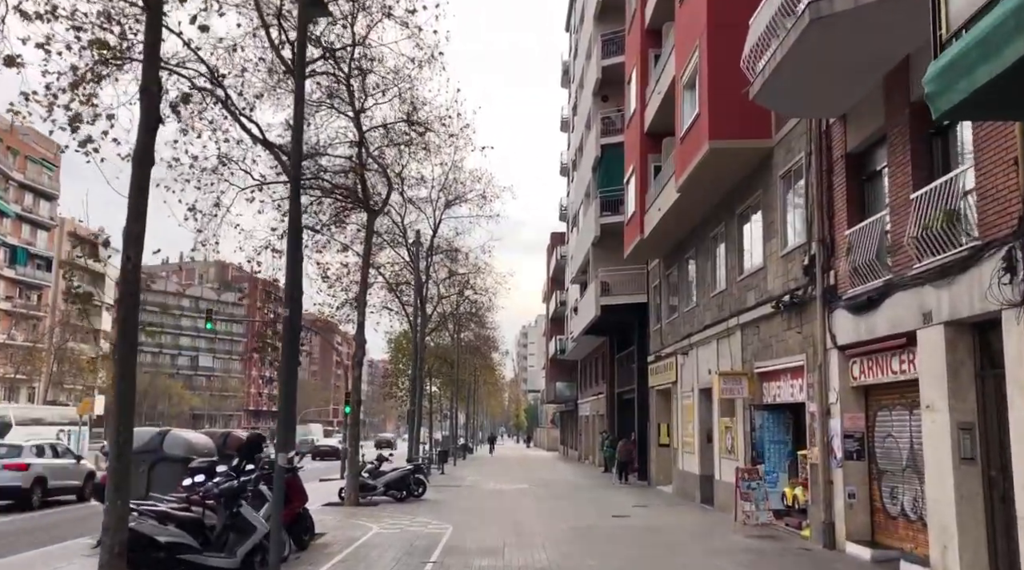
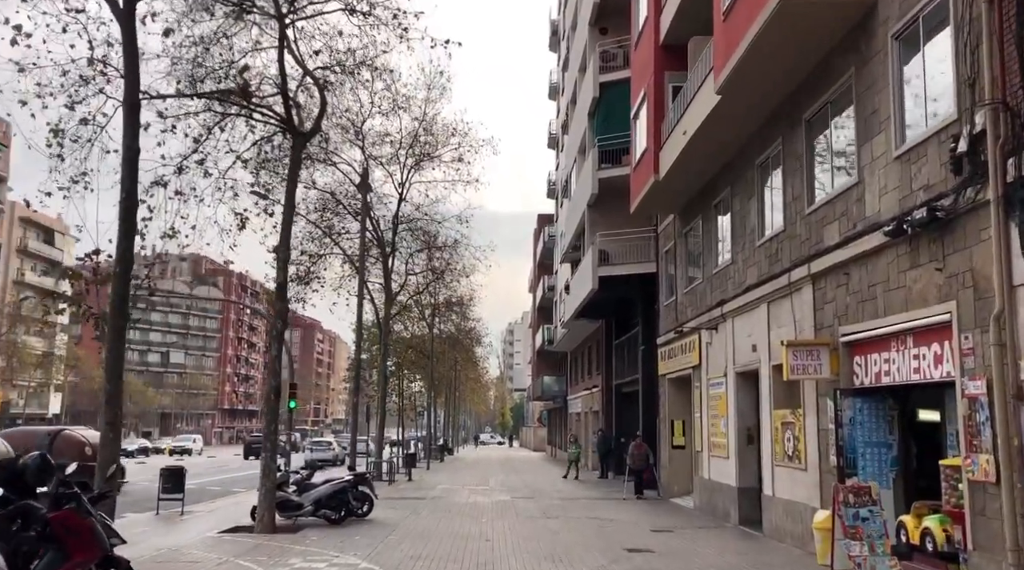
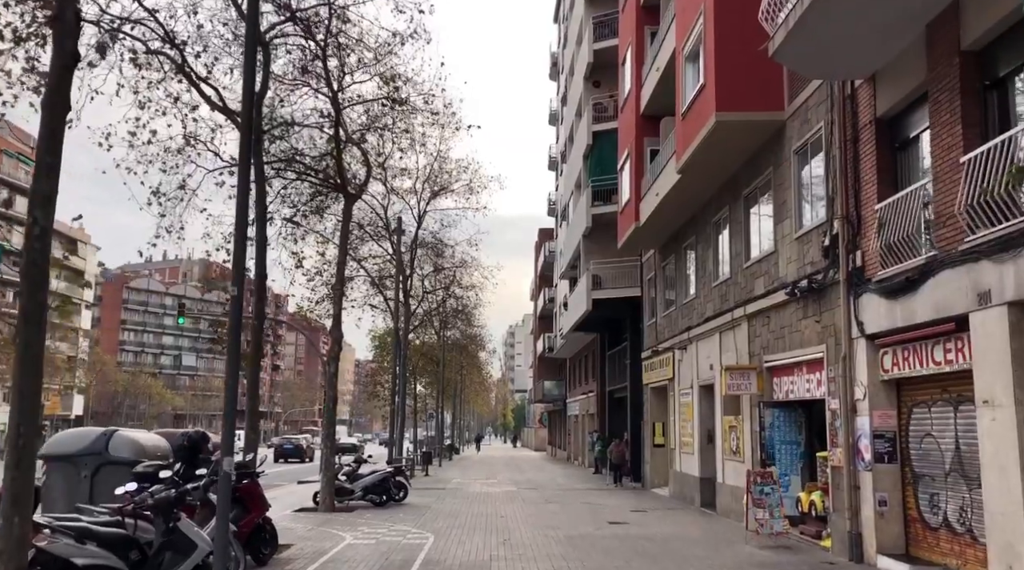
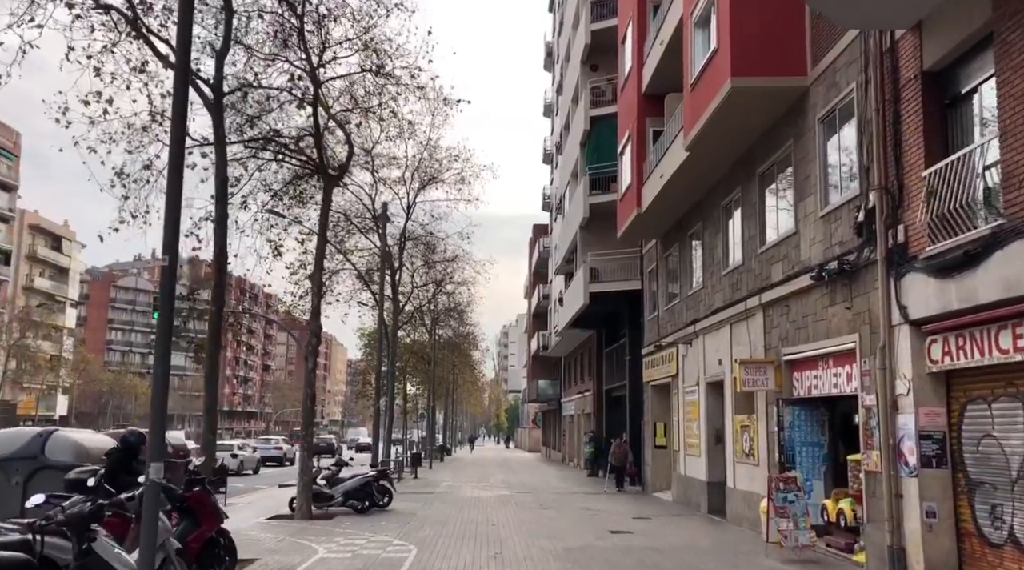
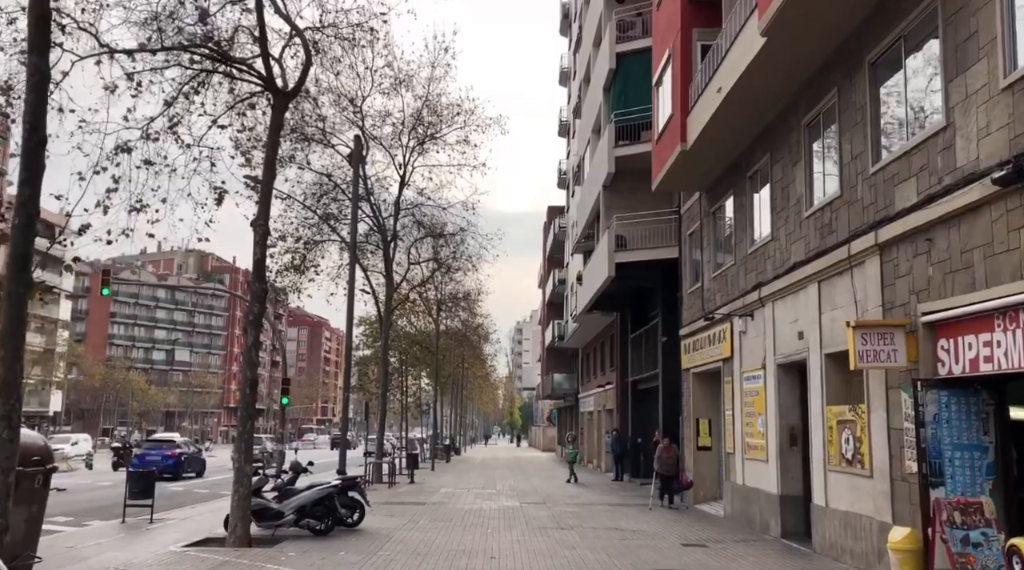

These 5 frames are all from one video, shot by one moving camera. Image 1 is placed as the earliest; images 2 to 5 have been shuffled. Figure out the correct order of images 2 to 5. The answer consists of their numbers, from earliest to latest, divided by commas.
3, 4, 2, 5
